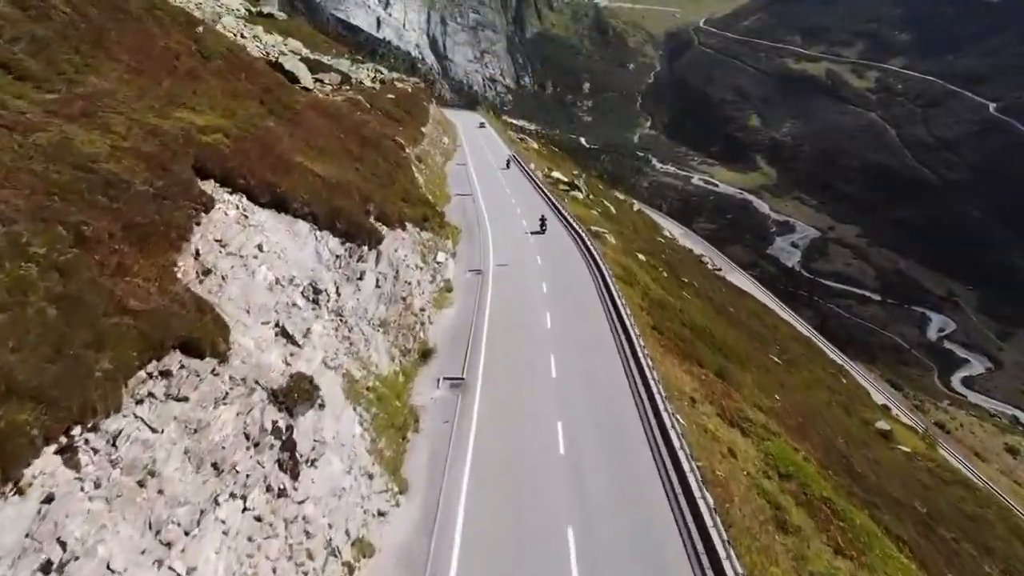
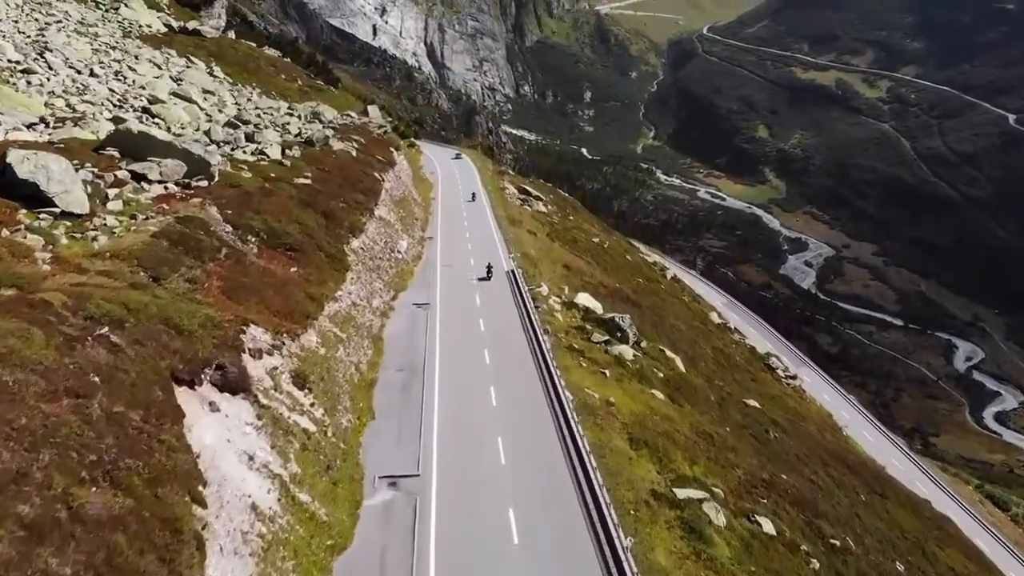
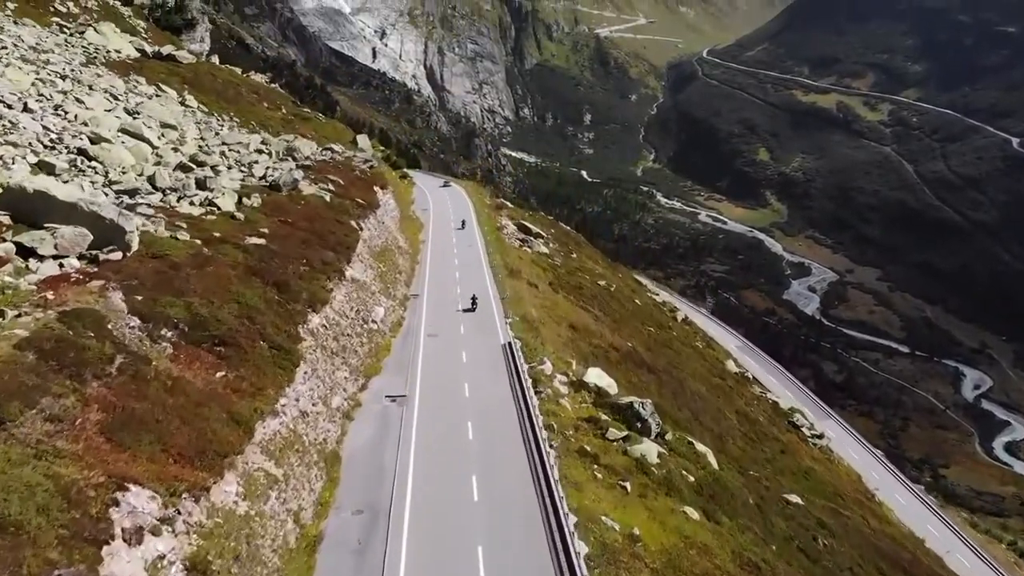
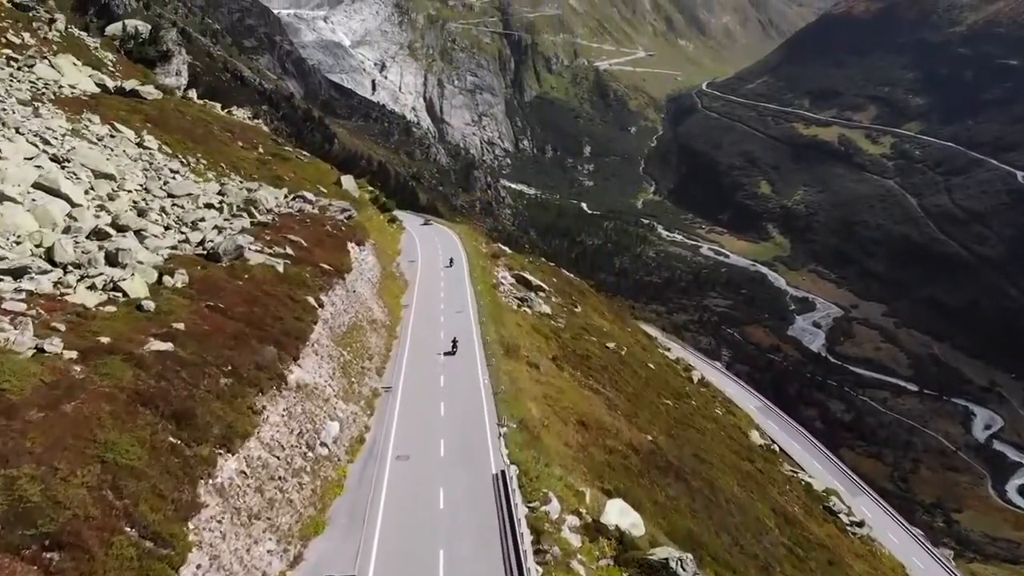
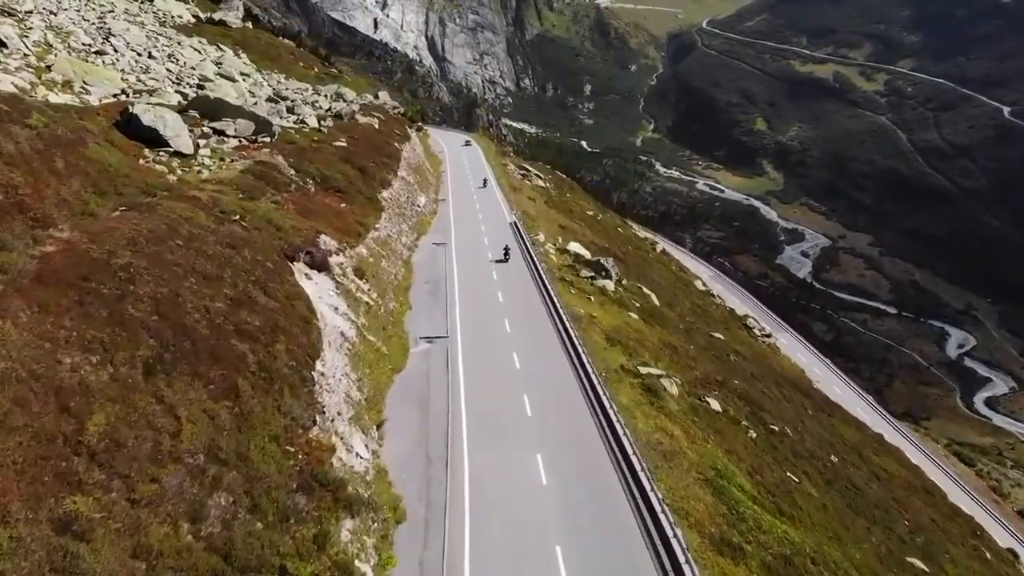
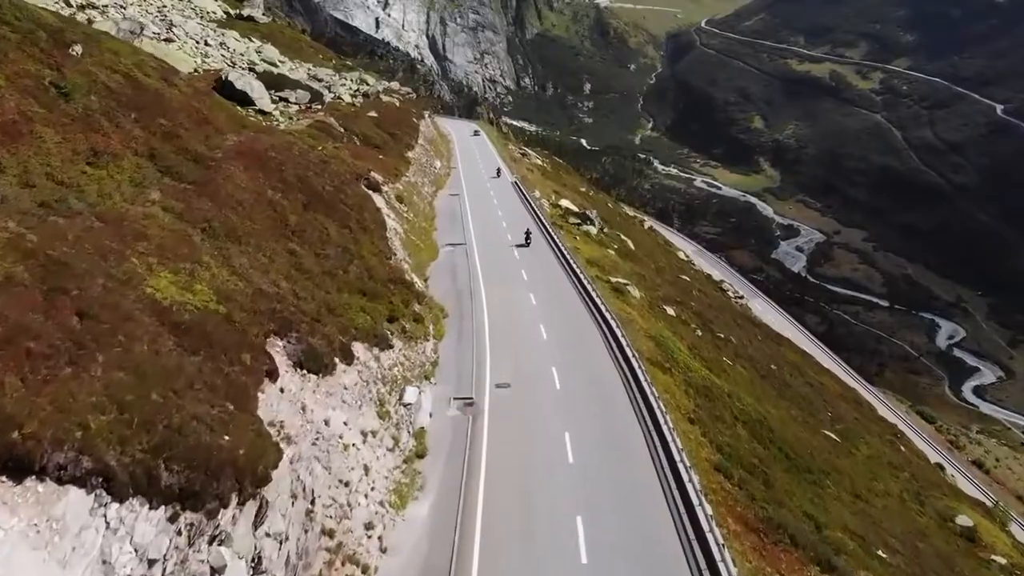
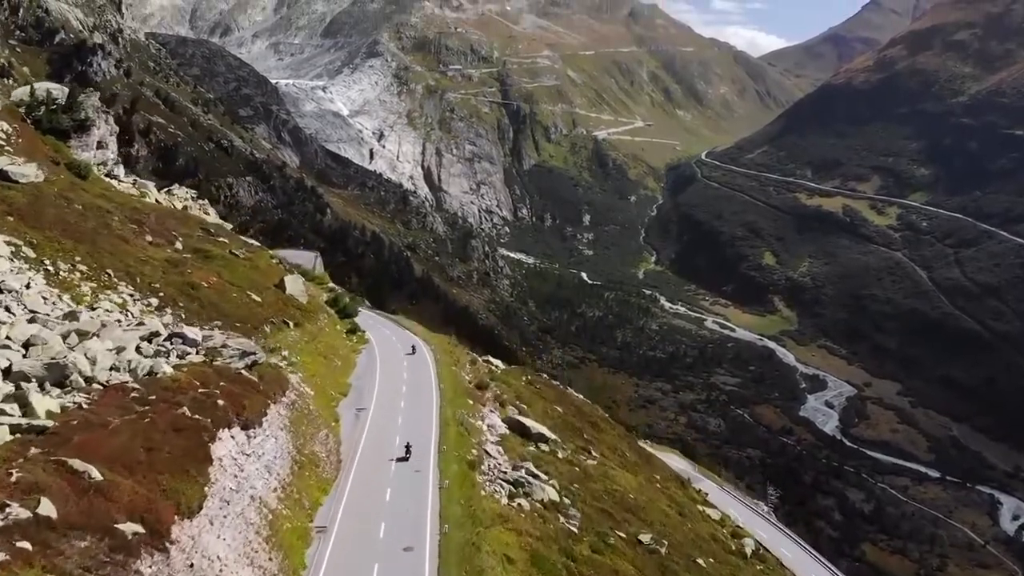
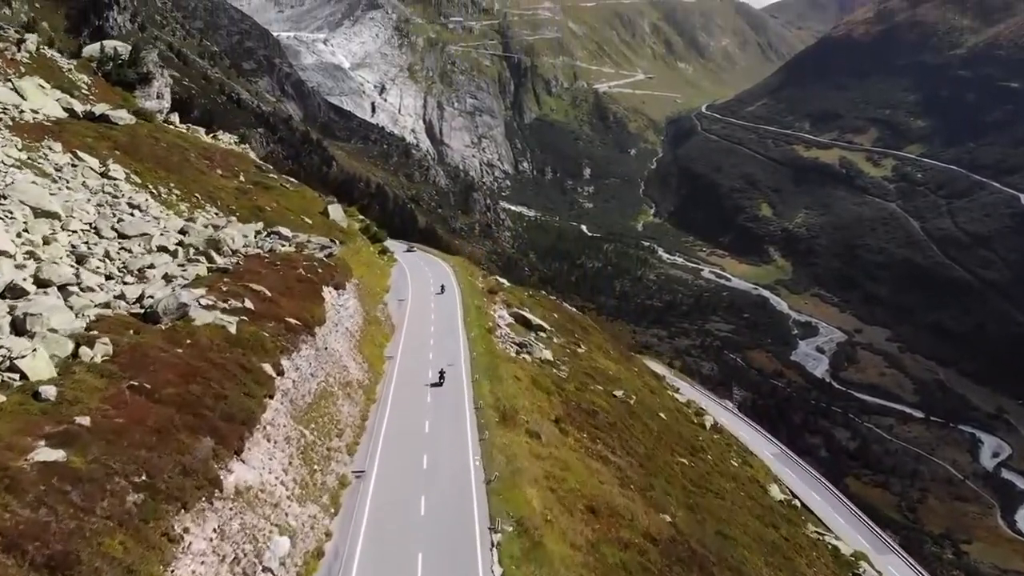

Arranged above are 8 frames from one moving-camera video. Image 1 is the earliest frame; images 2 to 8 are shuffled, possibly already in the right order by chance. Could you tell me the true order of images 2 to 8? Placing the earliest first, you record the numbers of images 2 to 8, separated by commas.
6, 5, 2, 3, 4, 8, 7
